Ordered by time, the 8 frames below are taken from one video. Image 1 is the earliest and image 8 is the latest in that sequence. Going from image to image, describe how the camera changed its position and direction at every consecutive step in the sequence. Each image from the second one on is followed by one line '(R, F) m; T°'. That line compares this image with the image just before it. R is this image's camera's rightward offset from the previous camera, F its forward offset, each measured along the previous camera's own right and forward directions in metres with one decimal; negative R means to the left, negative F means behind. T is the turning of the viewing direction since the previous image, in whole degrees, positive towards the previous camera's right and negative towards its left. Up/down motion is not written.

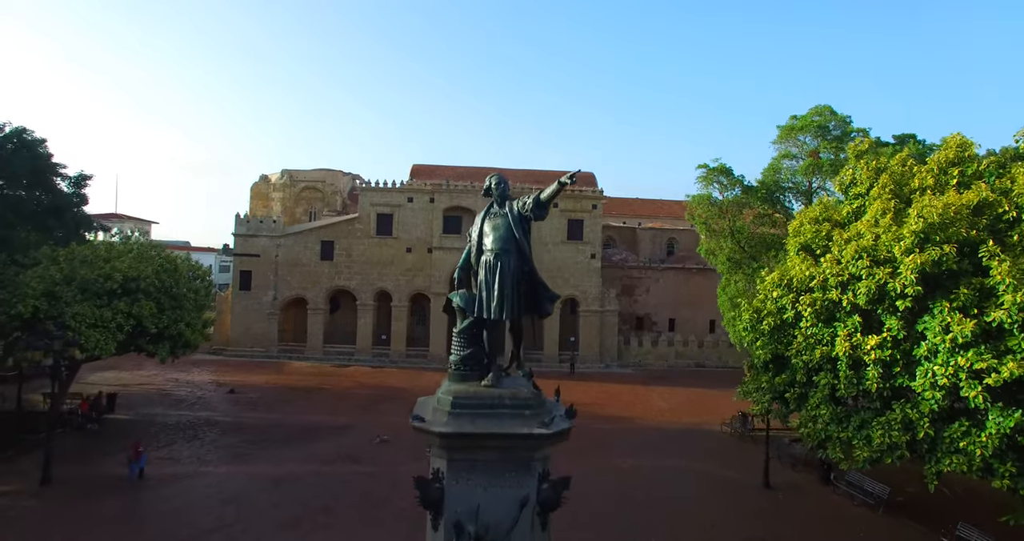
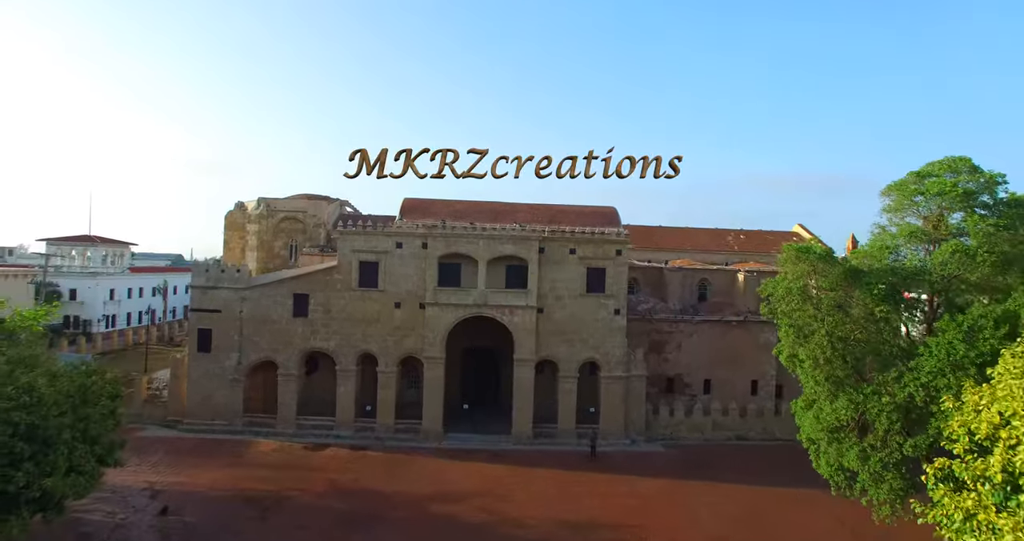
(-0.1, +5.4) m; 0°
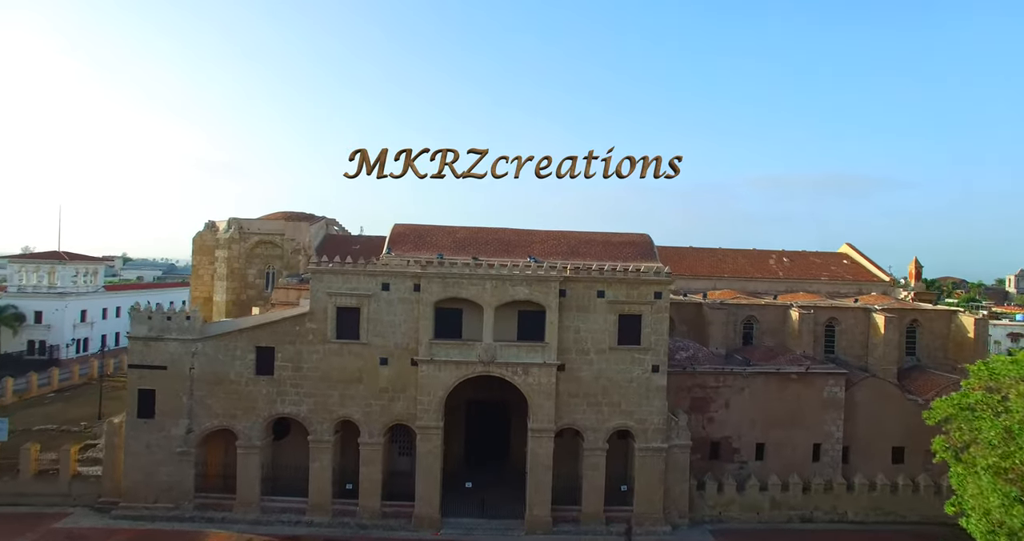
(-0.3, +5.5) m; 0°
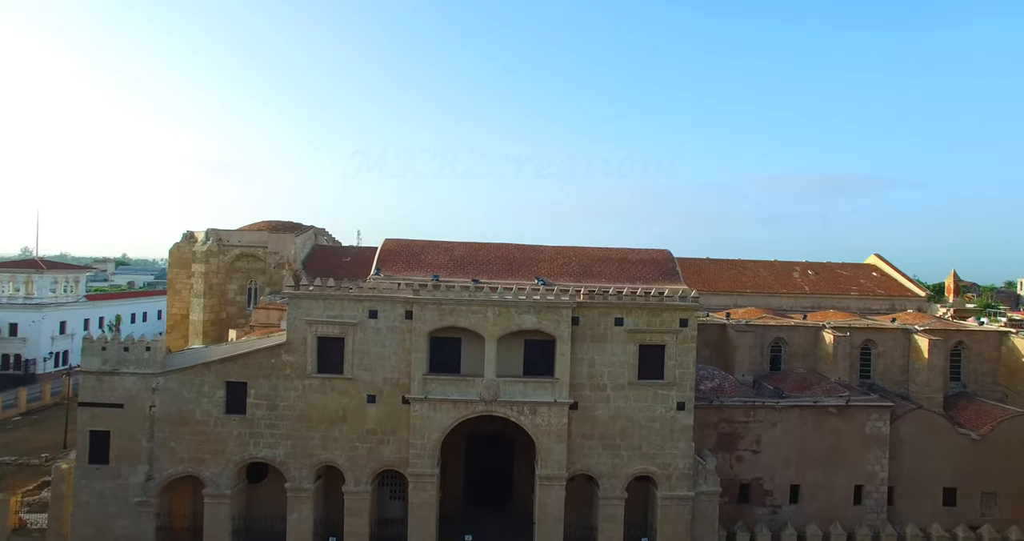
(-0.1, +2.9) m; 0°
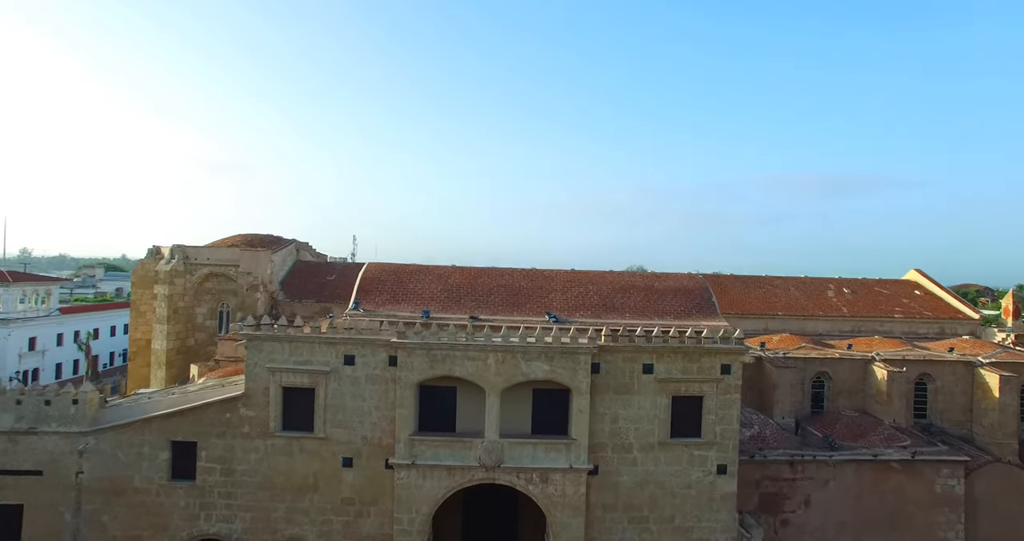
(-0.1, +3.6) m; 0°
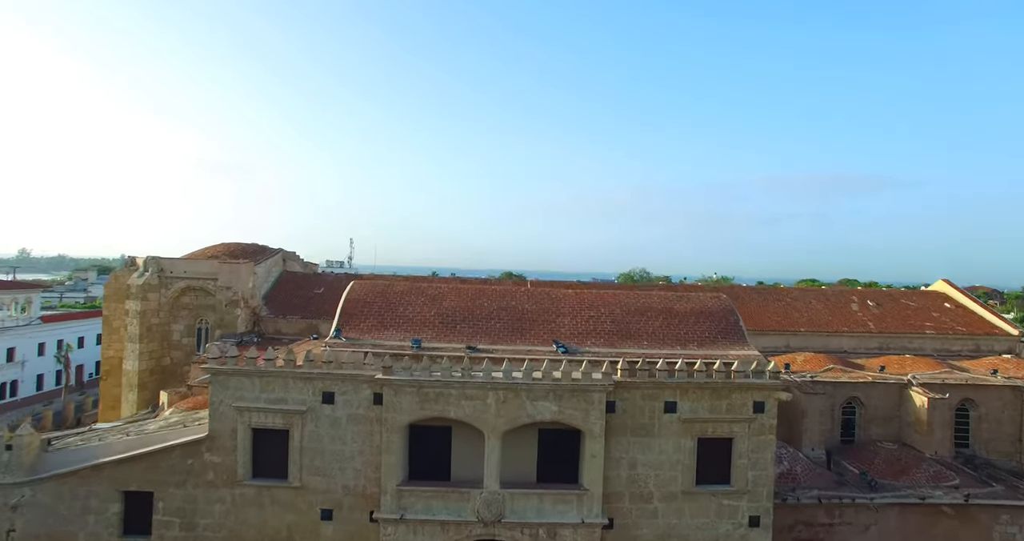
(-0.1, +2.1) m; 0°
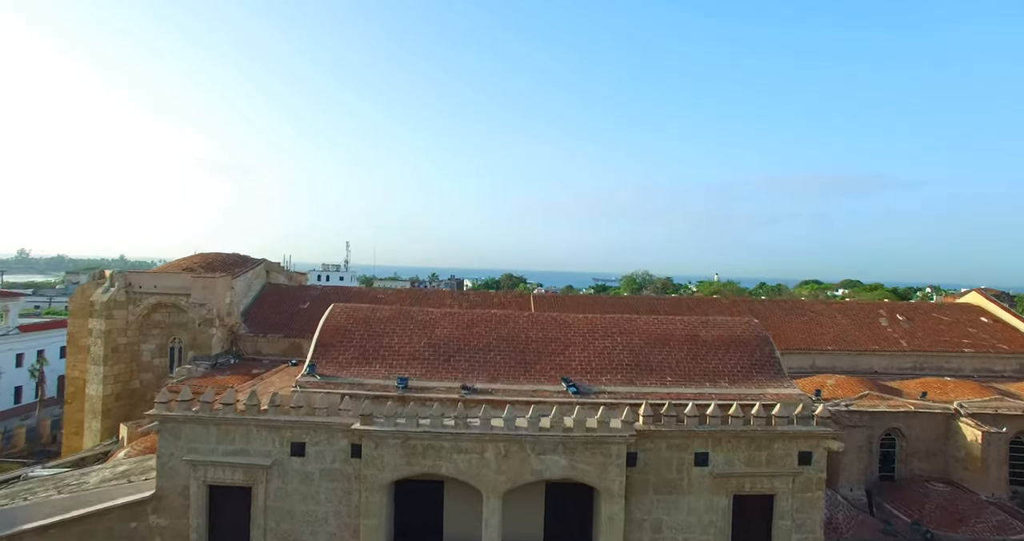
(0.0, +2.2) m; 0°
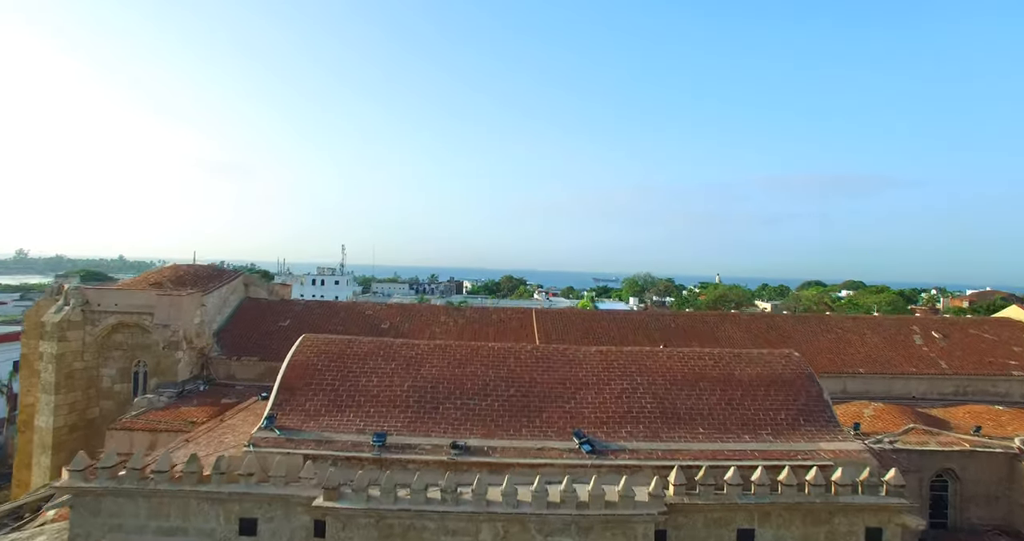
(0.0, +2.4) m; 0°
